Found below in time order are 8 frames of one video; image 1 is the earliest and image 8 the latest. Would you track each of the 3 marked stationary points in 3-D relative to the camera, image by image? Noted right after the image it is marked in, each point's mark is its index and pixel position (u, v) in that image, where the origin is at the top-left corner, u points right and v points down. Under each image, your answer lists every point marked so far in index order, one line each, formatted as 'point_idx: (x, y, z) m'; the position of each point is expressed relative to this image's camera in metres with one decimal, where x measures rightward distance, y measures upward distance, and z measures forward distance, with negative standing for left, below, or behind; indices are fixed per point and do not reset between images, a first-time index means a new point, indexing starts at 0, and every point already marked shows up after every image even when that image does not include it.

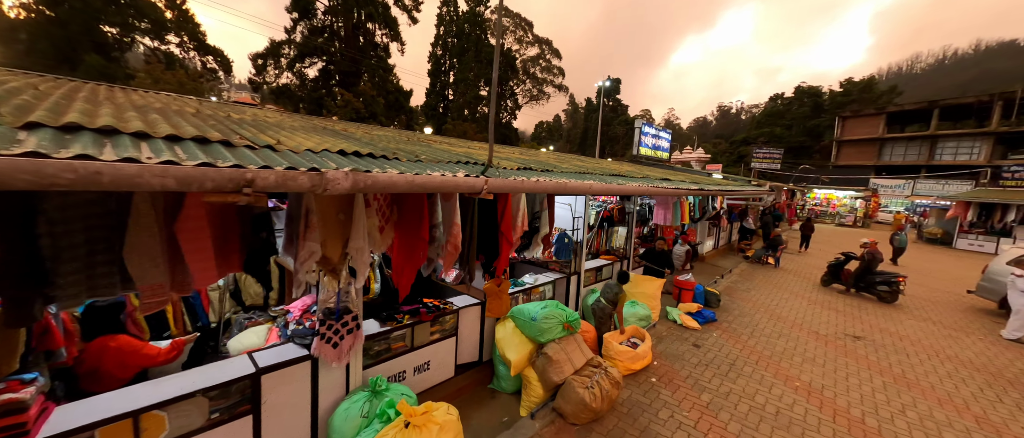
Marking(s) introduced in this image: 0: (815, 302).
0: (+7.4, -2.0, +9.1) m
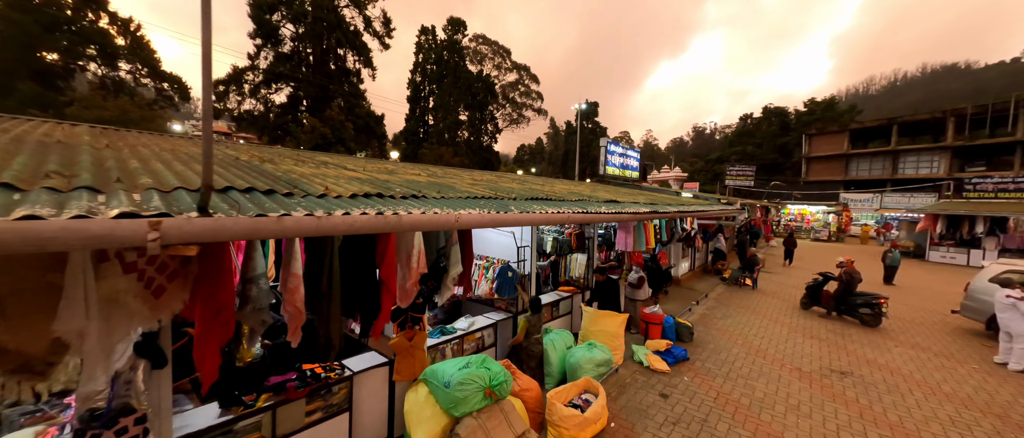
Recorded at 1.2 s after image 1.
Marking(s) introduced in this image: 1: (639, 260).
0: (+6.4, -2.5, +8.3) m
1: (+2.4, -1.0, +8.1) m
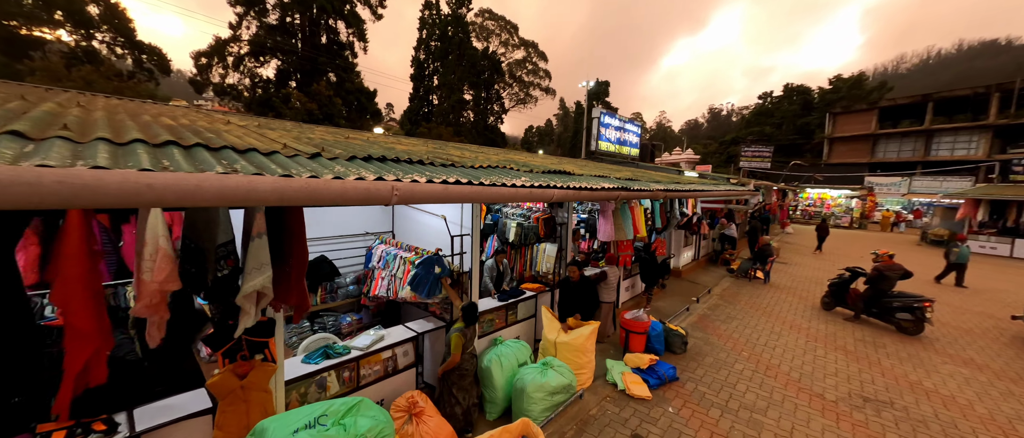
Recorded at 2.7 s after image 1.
0: (+5.6, -2.2, +6.9) m
1: (+1.7, -0.7, +6.7) m
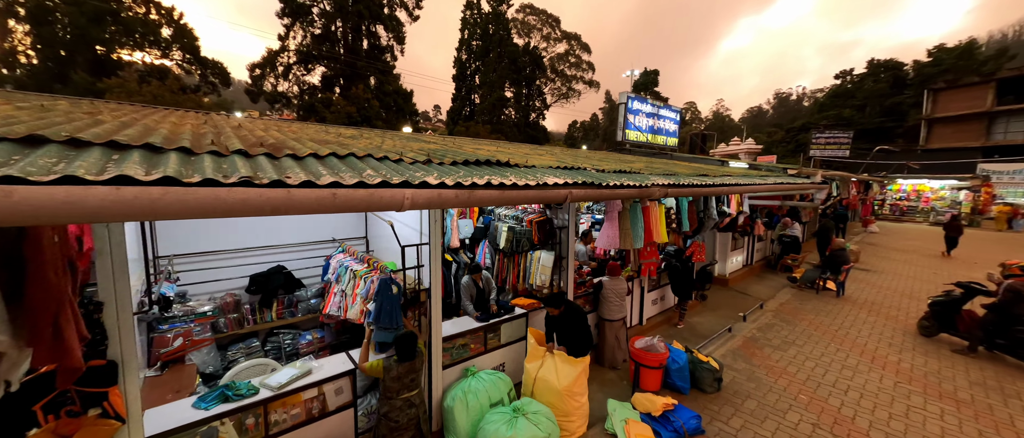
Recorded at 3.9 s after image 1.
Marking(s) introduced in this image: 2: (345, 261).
0: (+5.6, -2.2, +5.2) m
1: (+1.6, -0.7, +5.6) m
2: (-1.8, -0.5, +4.0) m
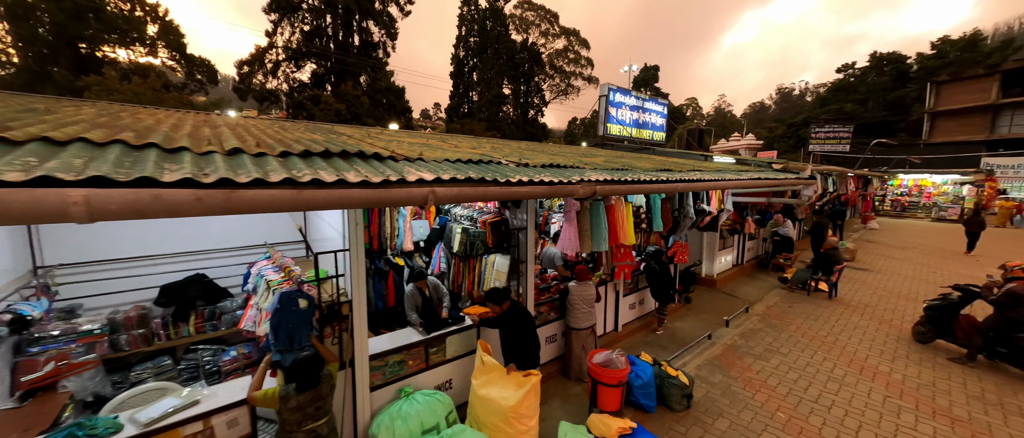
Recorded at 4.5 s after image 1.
0: (+5.0, -2.2, +4.8) m
1: (+1.0, -0.7, +5.1) m
2: (-2.4, -0.5, +3.5) m
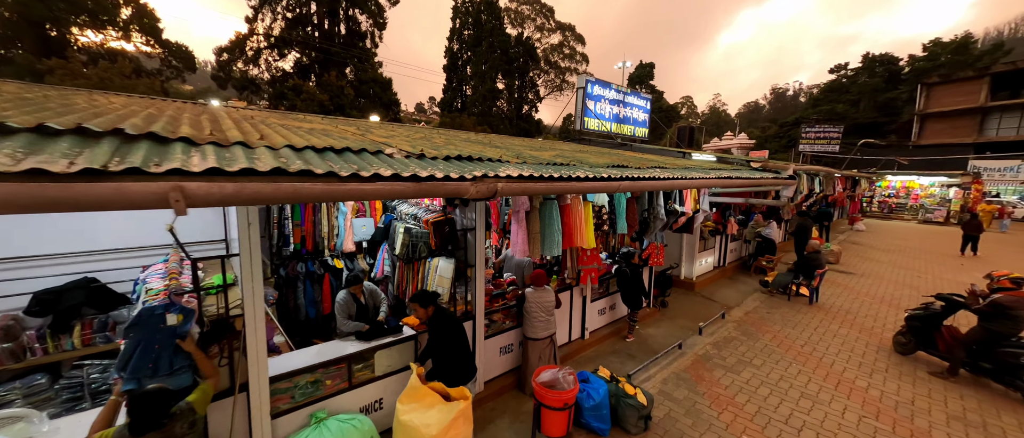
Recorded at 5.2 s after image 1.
0: (+4.3, -2.2, +4.4) m
1: (+0.4, -0.7, +4.7) m
2: (-3.0, -0.5, +3.1) m
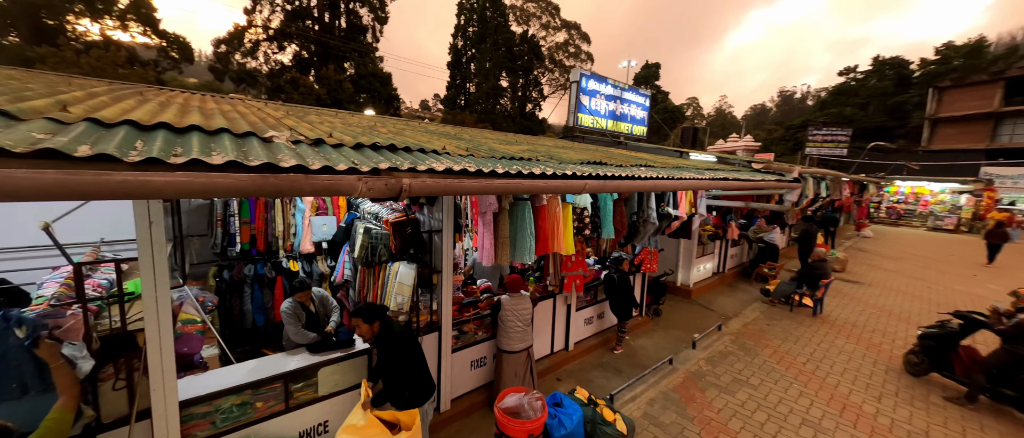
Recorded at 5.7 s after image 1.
0: (+4.0, -2.3, +4.0) m
1: (+0.1, -0.7, +4.3) m
2: (-3.3, -0.4, +2.7) m
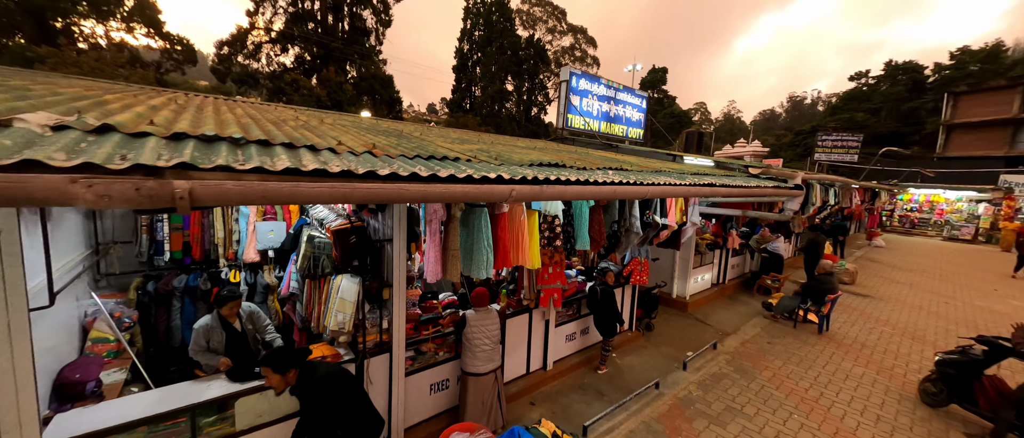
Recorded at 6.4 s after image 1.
0: (+3.6, -2.5, +3.5) m
1: (-0.3, -0.8, +3.9) m
2: (-3.7, -0.5, +2.3) m
